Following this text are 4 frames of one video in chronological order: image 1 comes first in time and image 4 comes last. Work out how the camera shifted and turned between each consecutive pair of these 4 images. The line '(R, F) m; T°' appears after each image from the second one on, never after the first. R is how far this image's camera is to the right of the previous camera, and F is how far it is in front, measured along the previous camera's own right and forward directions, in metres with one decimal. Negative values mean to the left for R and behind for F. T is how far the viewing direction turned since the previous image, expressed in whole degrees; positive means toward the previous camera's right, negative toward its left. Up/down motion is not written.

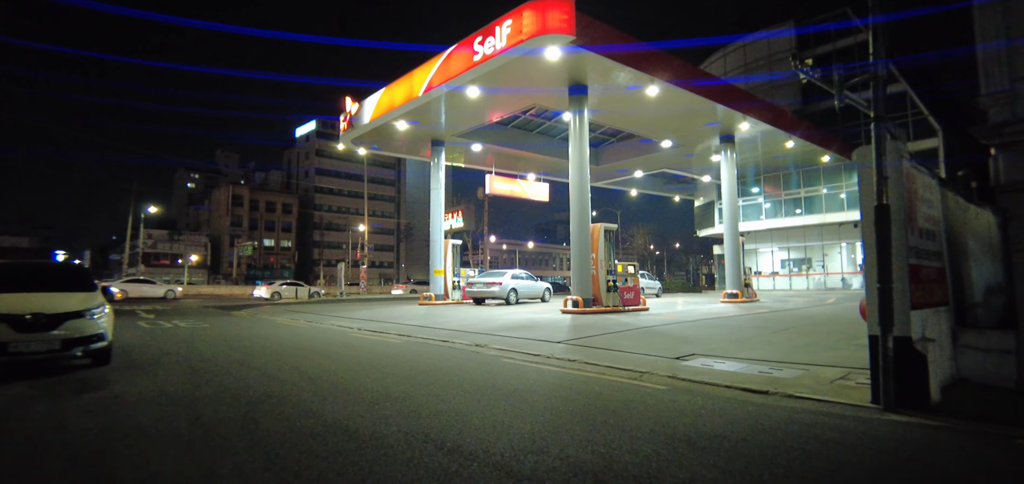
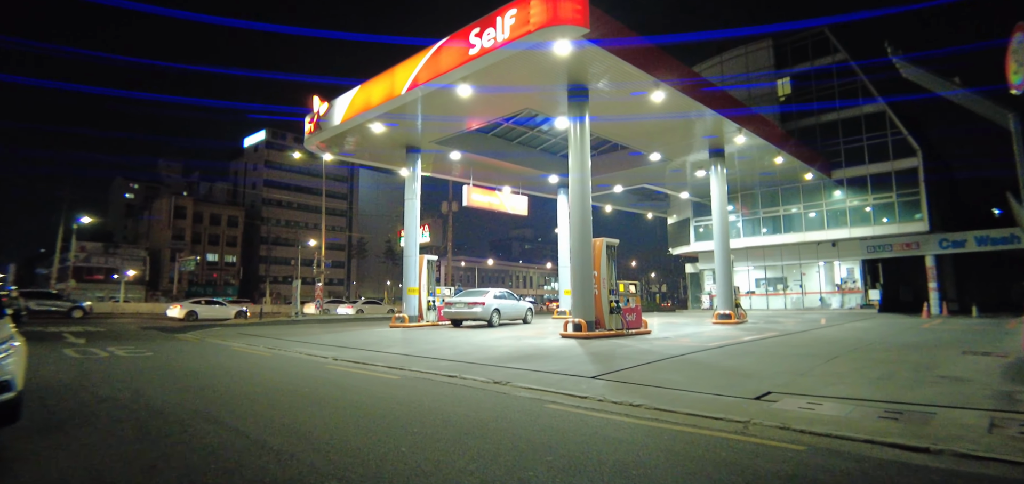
(-1.1, +1.6) m; +5°
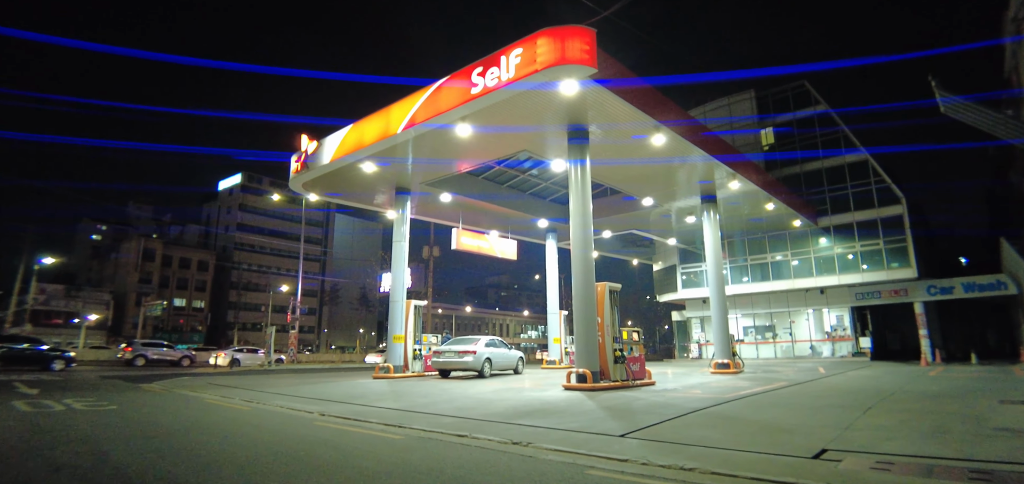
(-0.6, +0.7) m; +3°
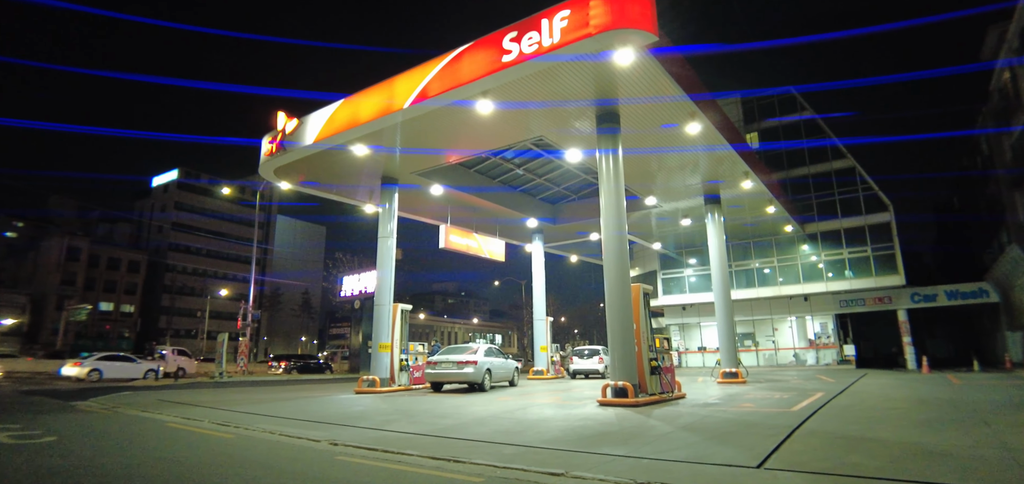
(-1.8, +1.8) m; +6°
